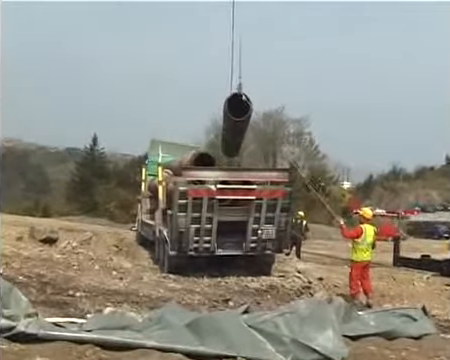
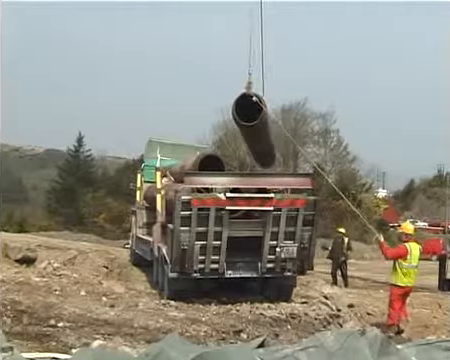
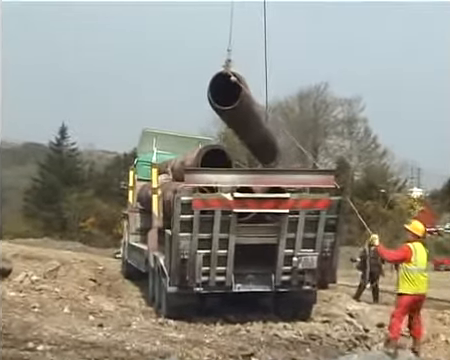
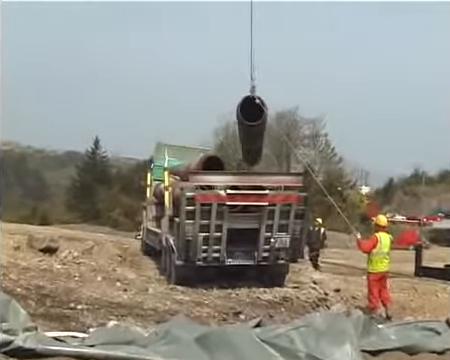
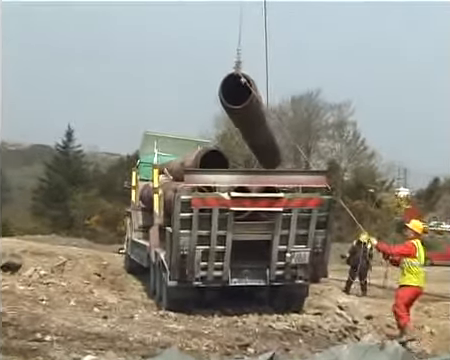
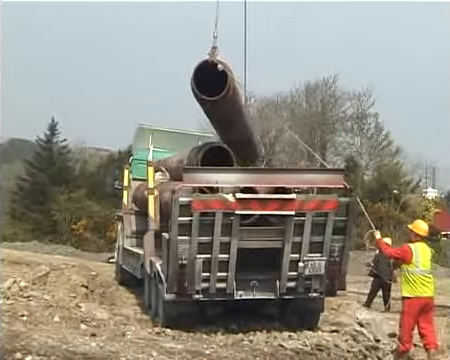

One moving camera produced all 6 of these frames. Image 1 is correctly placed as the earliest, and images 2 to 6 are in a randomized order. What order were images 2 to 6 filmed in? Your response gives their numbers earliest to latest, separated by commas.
4, 2, 5, 3, 6
